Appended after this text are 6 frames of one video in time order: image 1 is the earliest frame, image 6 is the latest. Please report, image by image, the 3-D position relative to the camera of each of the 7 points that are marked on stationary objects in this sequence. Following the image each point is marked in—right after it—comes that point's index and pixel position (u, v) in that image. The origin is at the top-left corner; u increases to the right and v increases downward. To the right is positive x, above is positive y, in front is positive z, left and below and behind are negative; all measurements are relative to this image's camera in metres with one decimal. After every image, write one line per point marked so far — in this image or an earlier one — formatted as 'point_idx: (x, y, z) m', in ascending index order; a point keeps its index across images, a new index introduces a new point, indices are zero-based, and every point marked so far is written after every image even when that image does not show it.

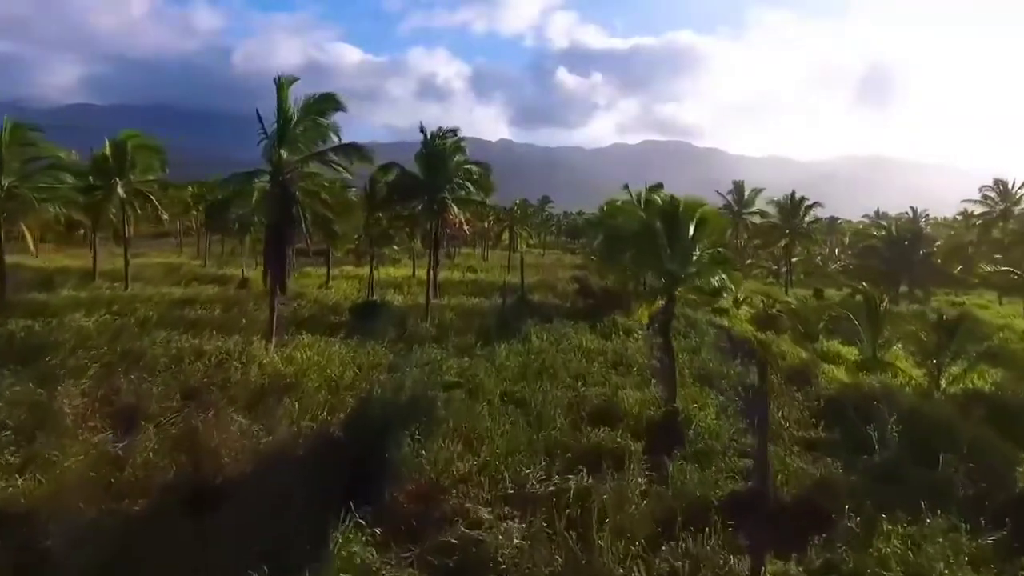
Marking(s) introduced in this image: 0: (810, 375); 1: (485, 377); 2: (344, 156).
0: (+8.1, -2.4, +18.9) m
1: (-0.7, -2.3, +17.8) m
2: (-4.3, +3.5, +18.1) m
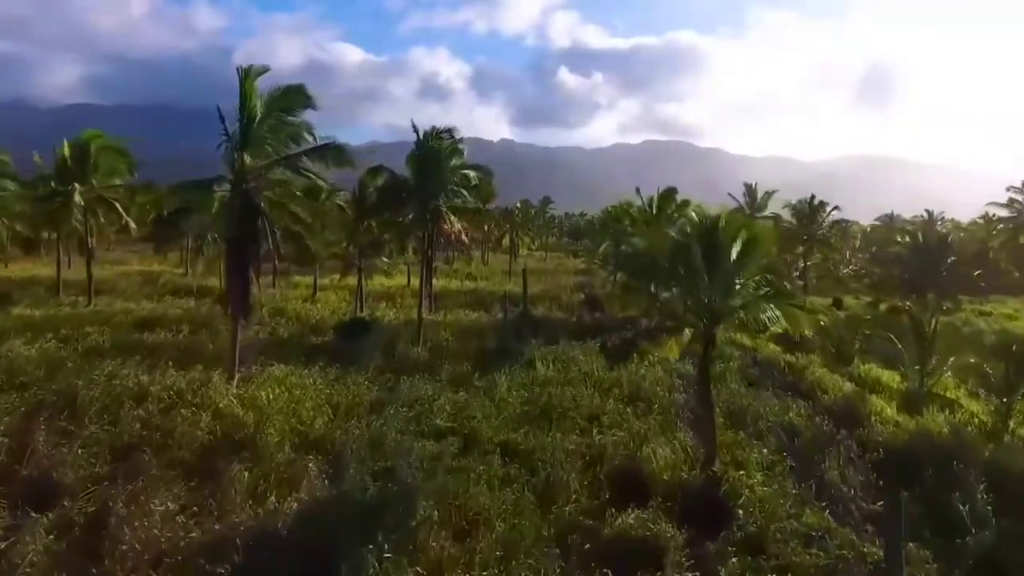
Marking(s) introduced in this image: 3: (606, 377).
0: (+8.1, -3.0, +16.3) m
1: (-0.6, -2.9, +15.3) m
2: (-4.3, +2.9, +15.5) m
3: (+2.6, -2.5, +19.5) m
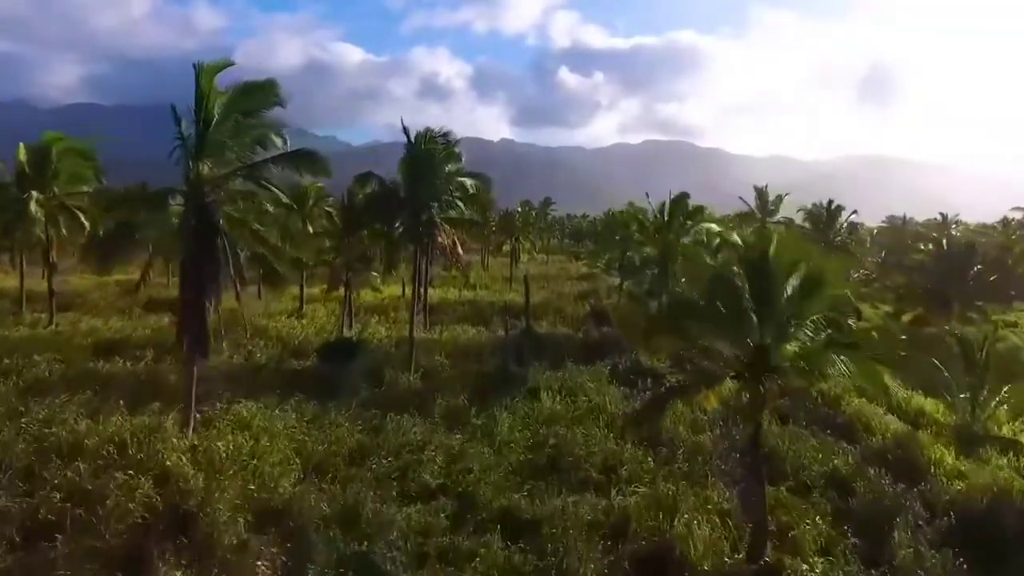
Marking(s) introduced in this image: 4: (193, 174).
0: (+8.2, -3.6, +14.1) m
1: (-0.6, -3.4, +13.0) m
2: (-4.2, +2.3, +13.3) m
3: (+2.7, -3.1, +17.3) m
4: (-5.9, +2.1, +13.0) m
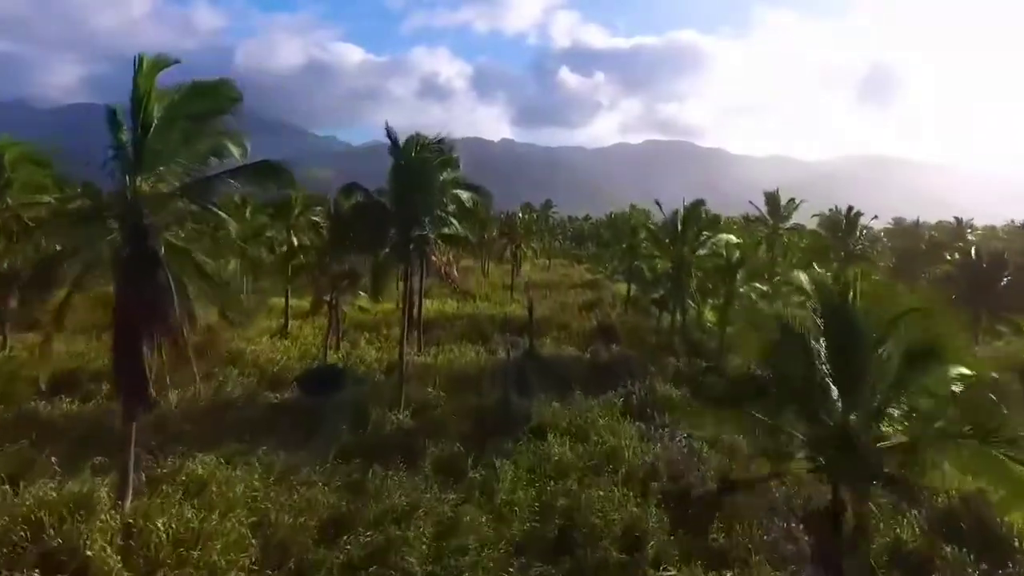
0: (+8.2, -4.2, +11.9) m
1: (-0.5, -4.1, +10.8) m
2: (-4.2, +1.6, +11.0) m
3: (+2.7, -3.7, +15.1) m
4: (-5.9, +1.5, +10.8) m
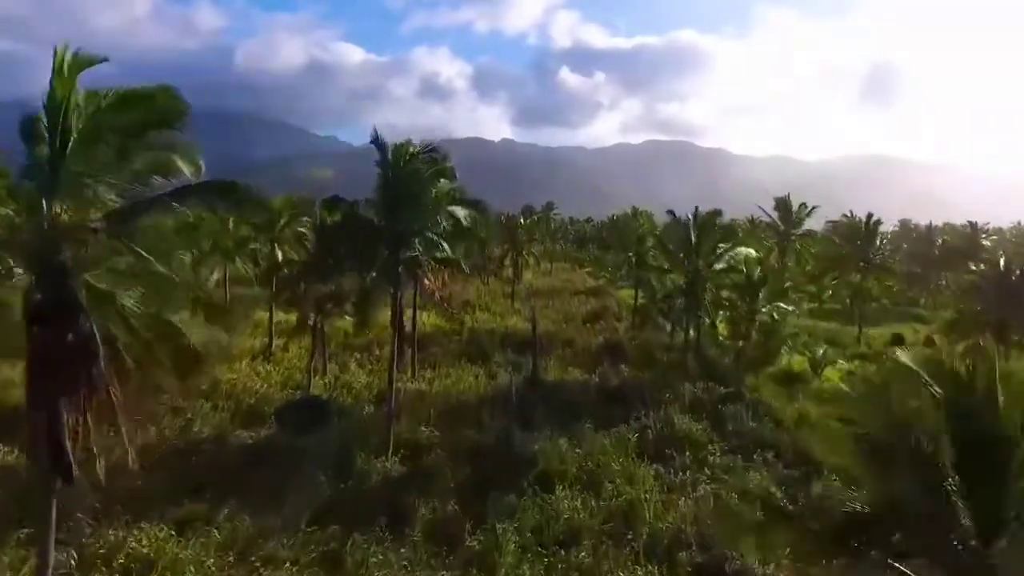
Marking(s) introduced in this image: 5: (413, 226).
0: (+8.3, -4.8, +9.8) m
1: (-0.5, -4.7, +8.8) m
2: (-4.1, +1.0, +9.0) m
3: (+2.8, -4.3, +13.0) m
4: (-5.8, +0.9, +8.8) m
5: (-2.2, +1.5, +16.4) m
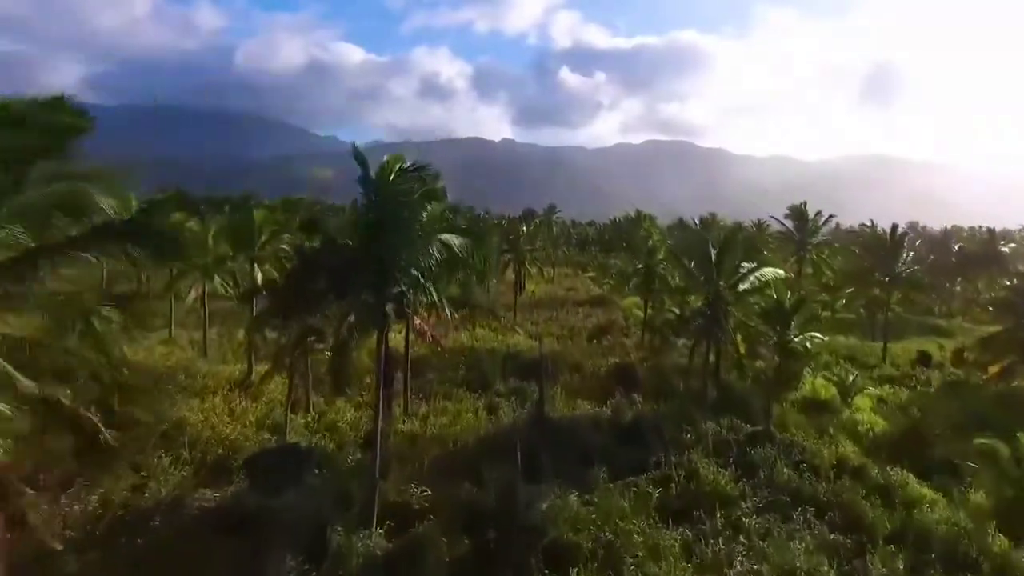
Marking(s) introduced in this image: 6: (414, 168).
0: (+8.4, -5.6, +7.5) m
1: (-0.4, -5.5, +6.5) m
2: (-4.0, +0.2, +6.7) m
3: (+2.9, -5.1, +10.7) m
4: (-5.7, +0.1, +6.5) m
5: (-2.1, +0.7, +14.1) m
6: (-1.9, +2.4, +14.3) m
